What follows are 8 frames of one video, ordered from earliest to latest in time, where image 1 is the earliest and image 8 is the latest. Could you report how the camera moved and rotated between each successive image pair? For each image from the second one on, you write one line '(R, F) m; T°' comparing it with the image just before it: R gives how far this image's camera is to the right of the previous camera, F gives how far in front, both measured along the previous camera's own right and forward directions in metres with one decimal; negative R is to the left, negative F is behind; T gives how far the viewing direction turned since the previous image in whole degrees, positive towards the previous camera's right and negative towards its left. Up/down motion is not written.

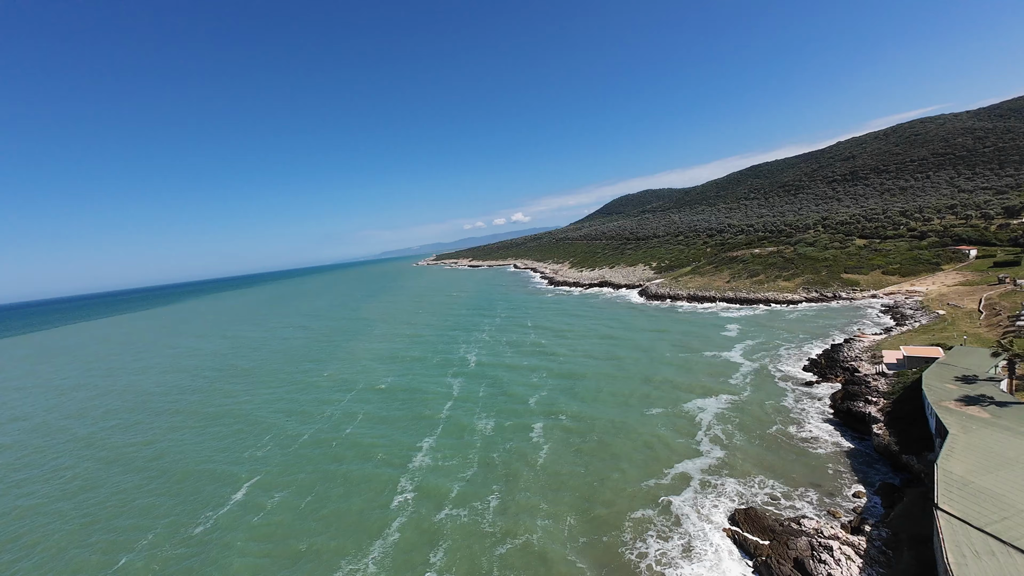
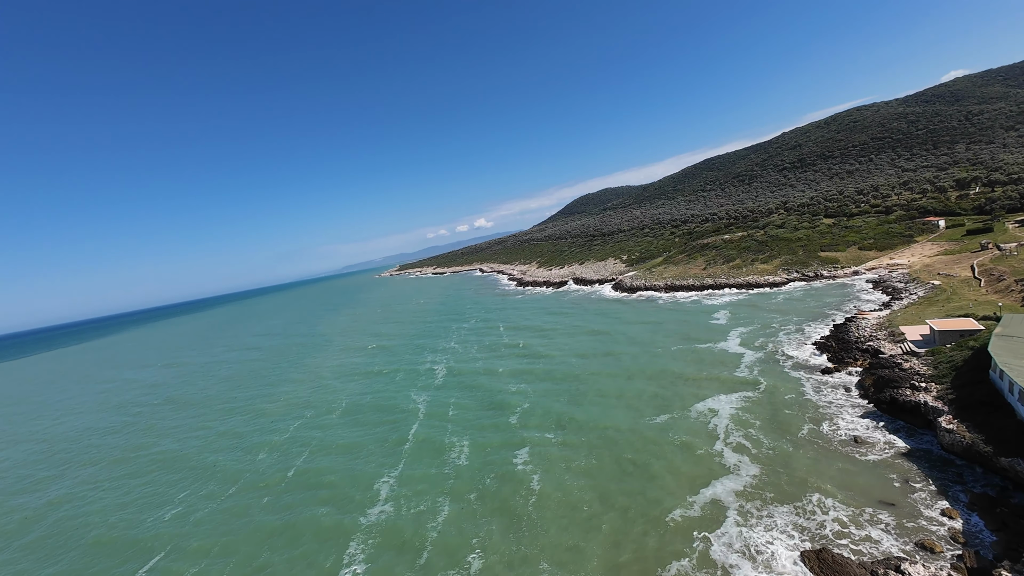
(-0.1, +4.2) m; +4°
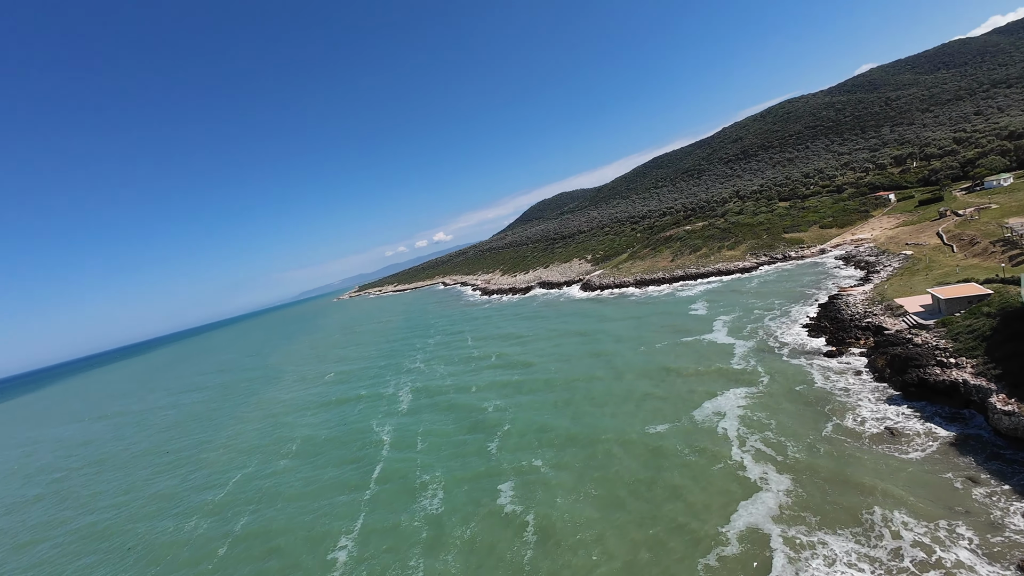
(-0.1, +3.0) m; +5°
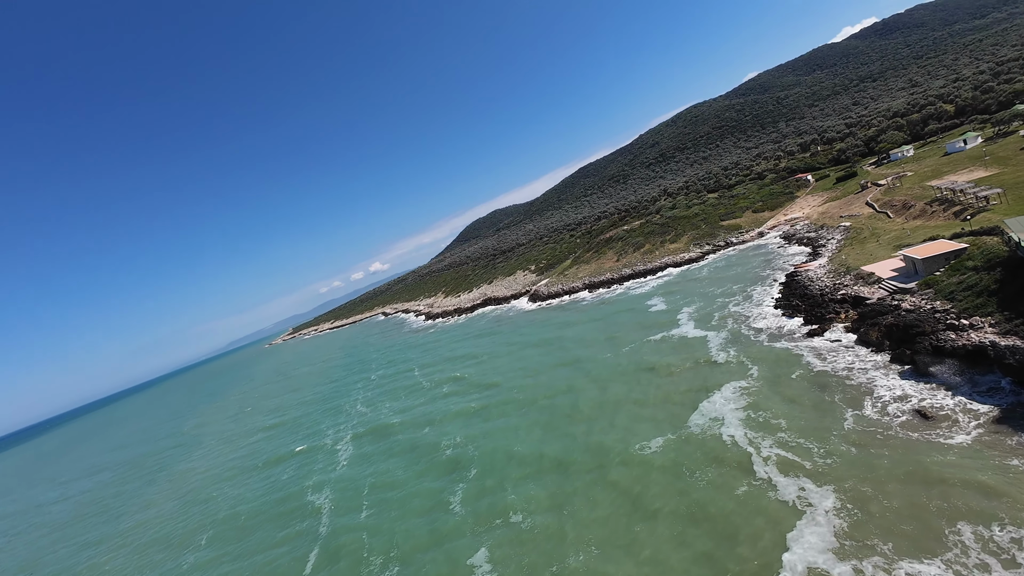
(-0.1, +3.3) m; +8°
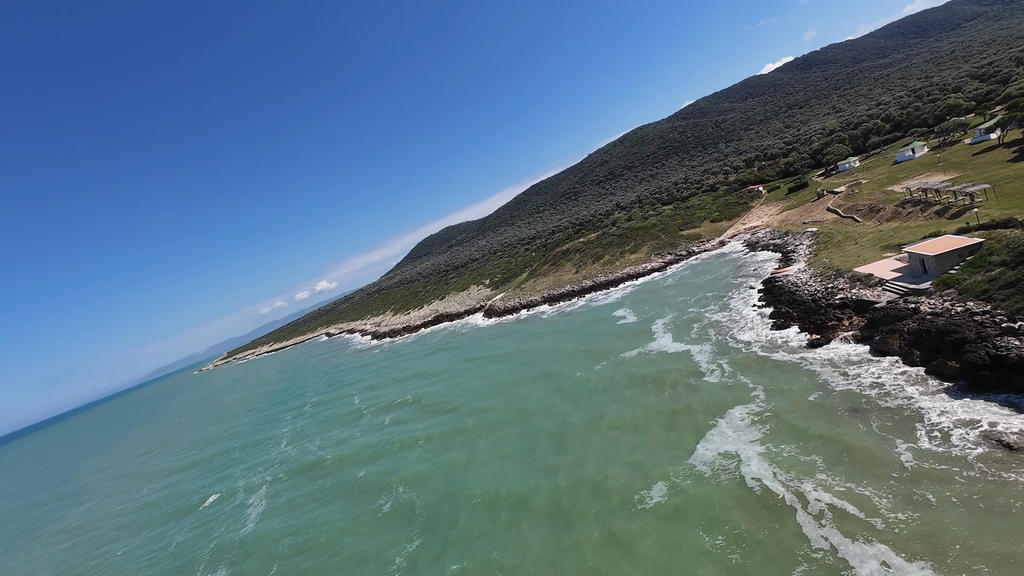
(0.0, +3.6) m; +6°
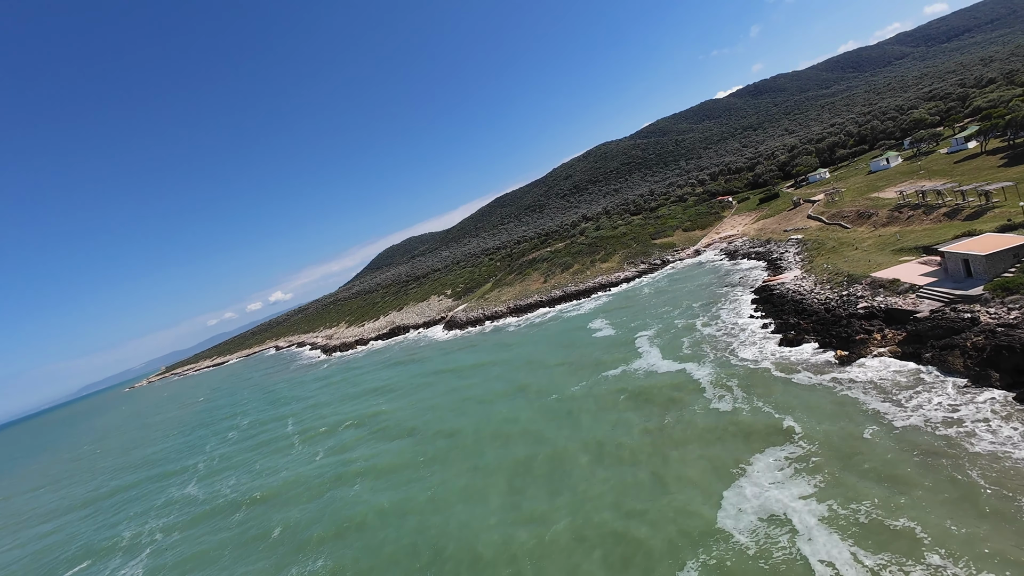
(0.0, +3.6) m; +5°
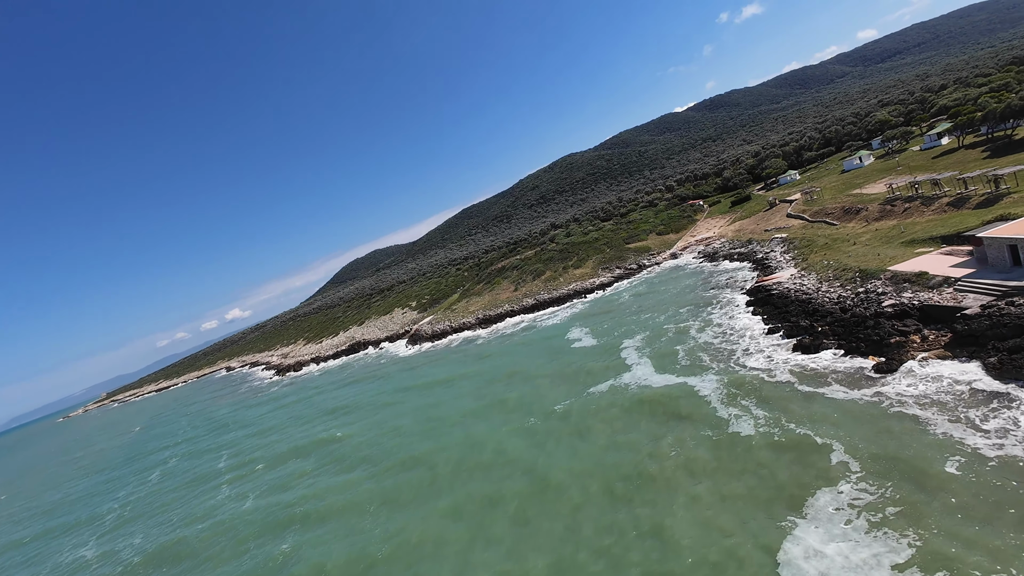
(0.0, +2.8) m; +4°
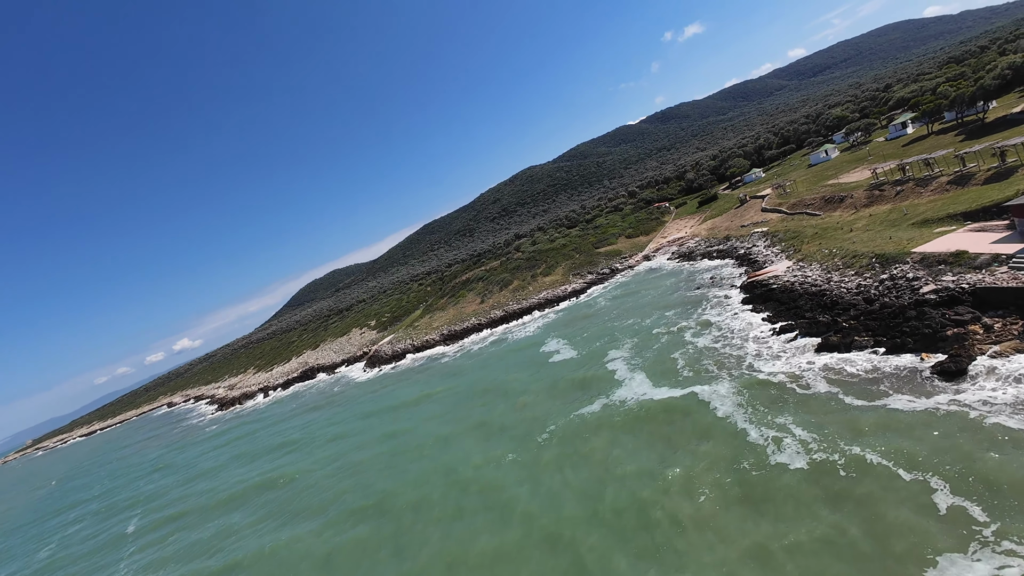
(0.0, +2.8) m; +5°
